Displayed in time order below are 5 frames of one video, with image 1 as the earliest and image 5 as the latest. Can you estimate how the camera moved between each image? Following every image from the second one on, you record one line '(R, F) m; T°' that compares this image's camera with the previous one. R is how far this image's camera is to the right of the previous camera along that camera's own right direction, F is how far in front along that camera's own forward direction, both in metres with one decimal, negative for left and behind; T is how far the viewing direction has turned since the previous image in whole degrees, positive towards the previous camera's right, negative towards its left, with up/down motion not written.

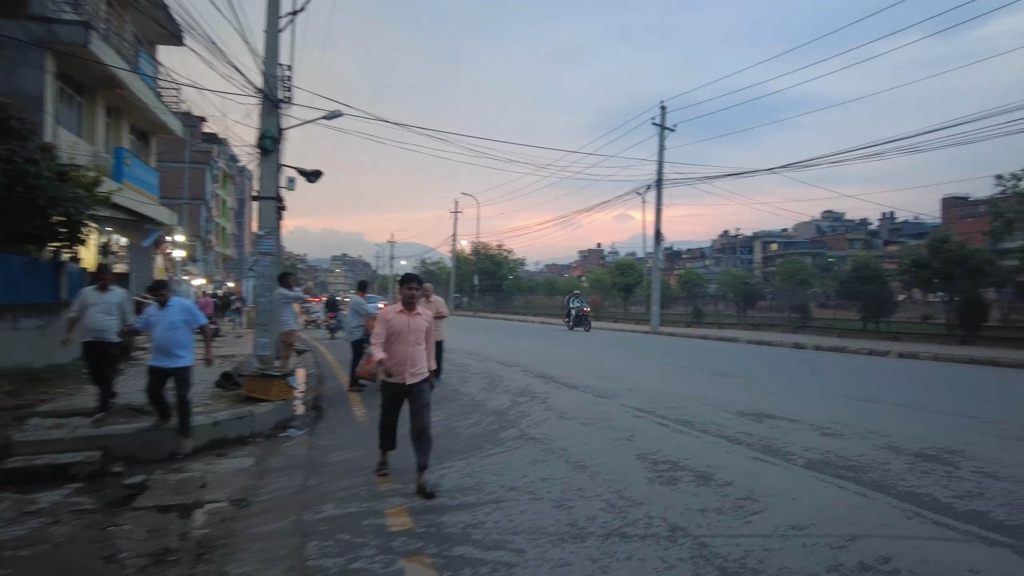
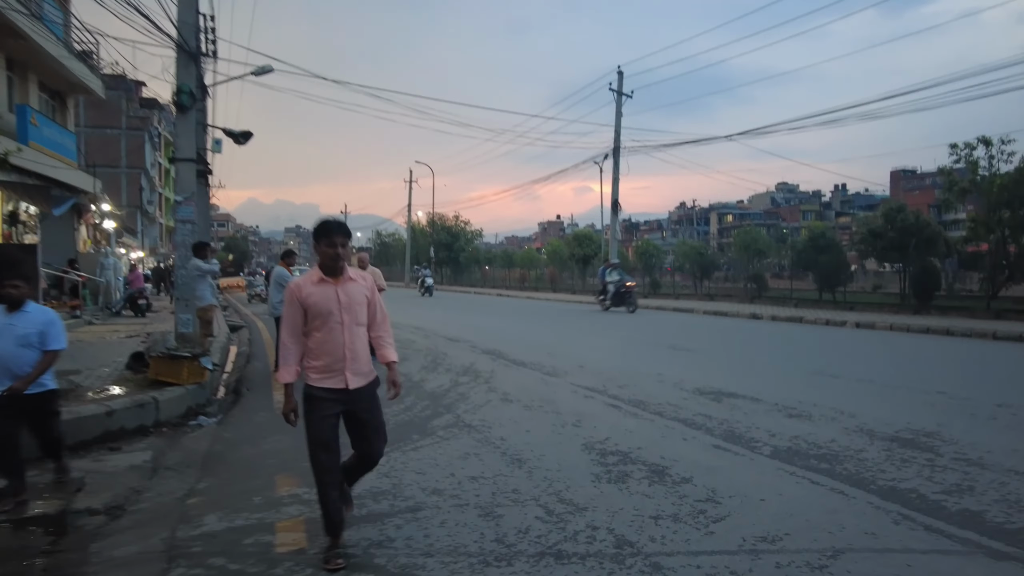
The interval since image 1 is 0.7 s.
(+0.3, +0.8) m; +3°
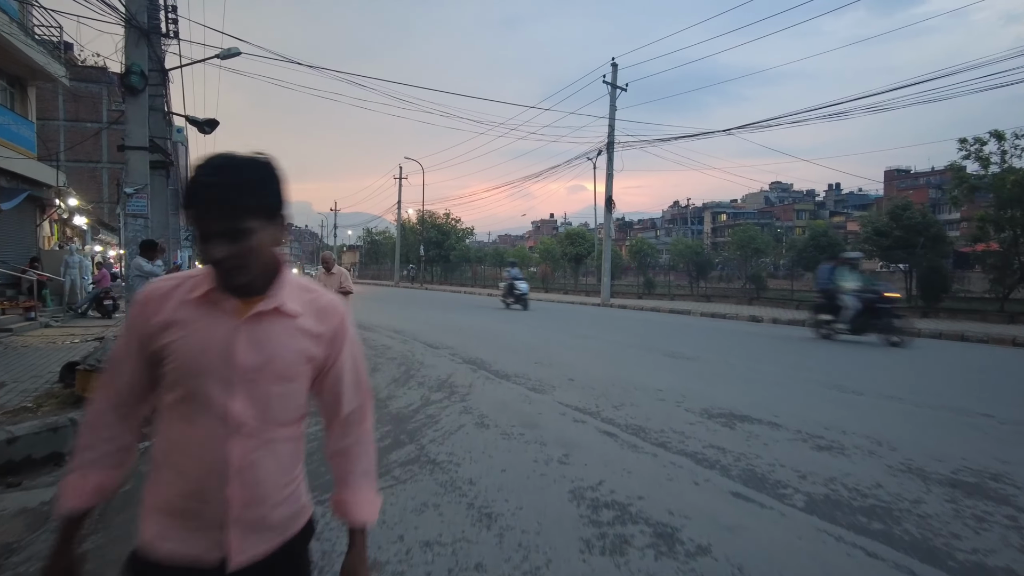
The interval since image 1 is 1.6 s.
(+0.2, +1.1) m; +1°
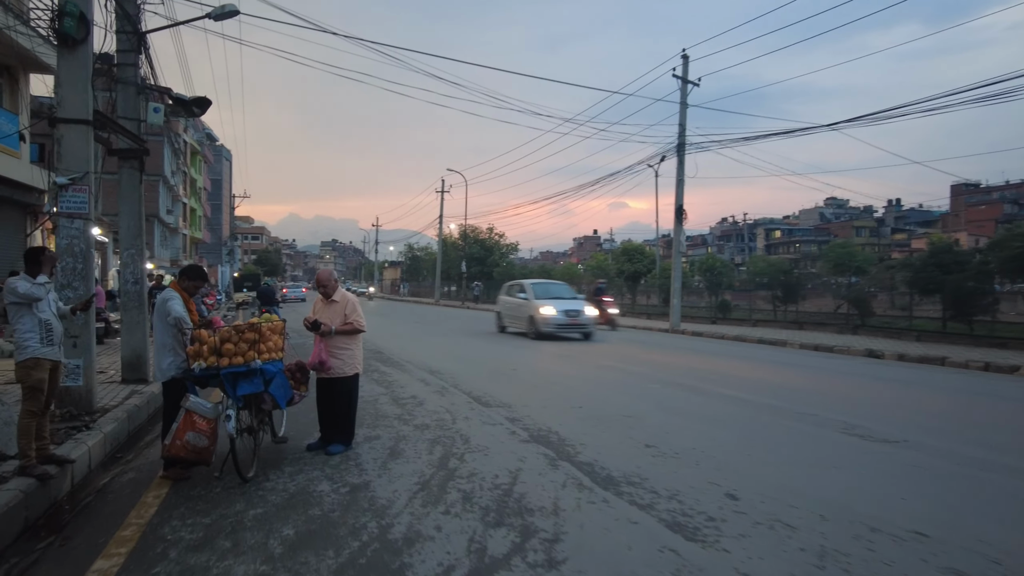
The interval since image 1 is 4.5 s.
(-0.5, +3.5) m; -3°
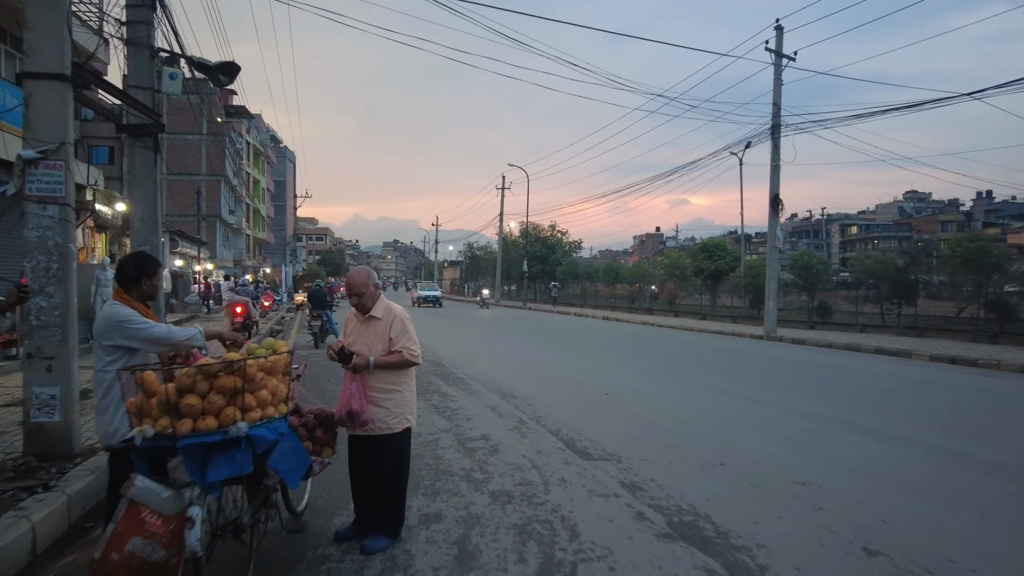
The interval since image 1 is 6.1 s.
(-0.5, +2.2) m; -5°
